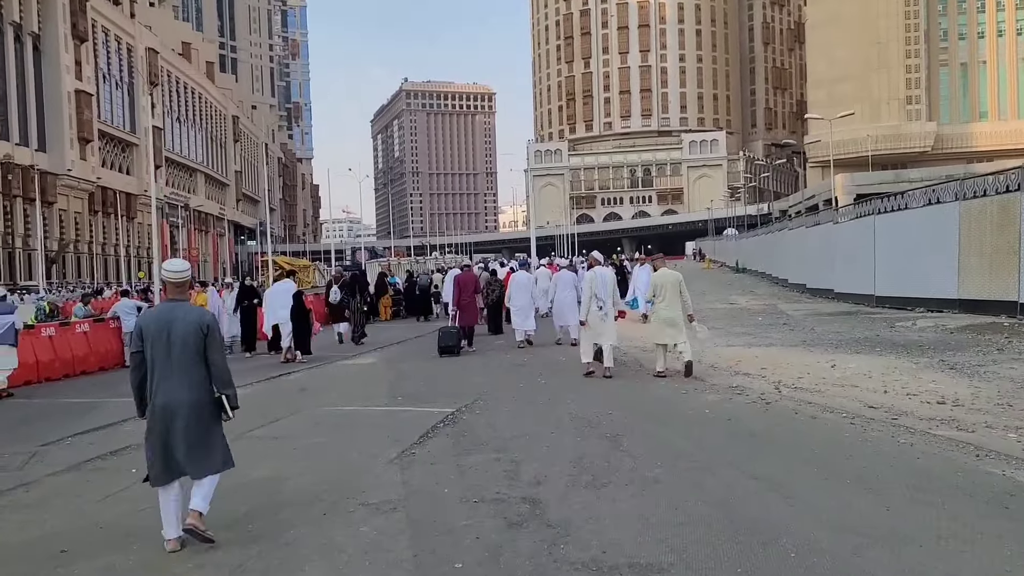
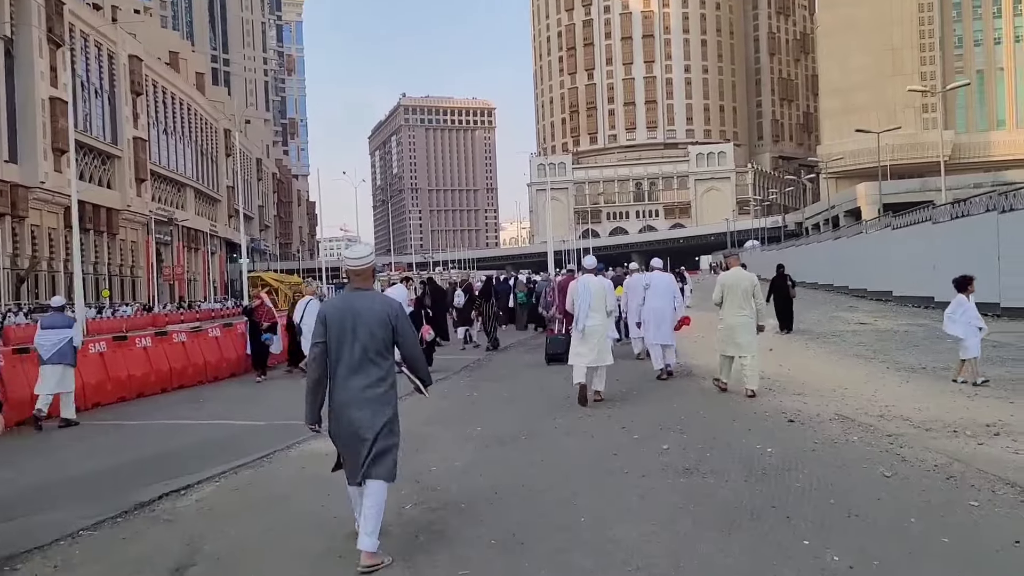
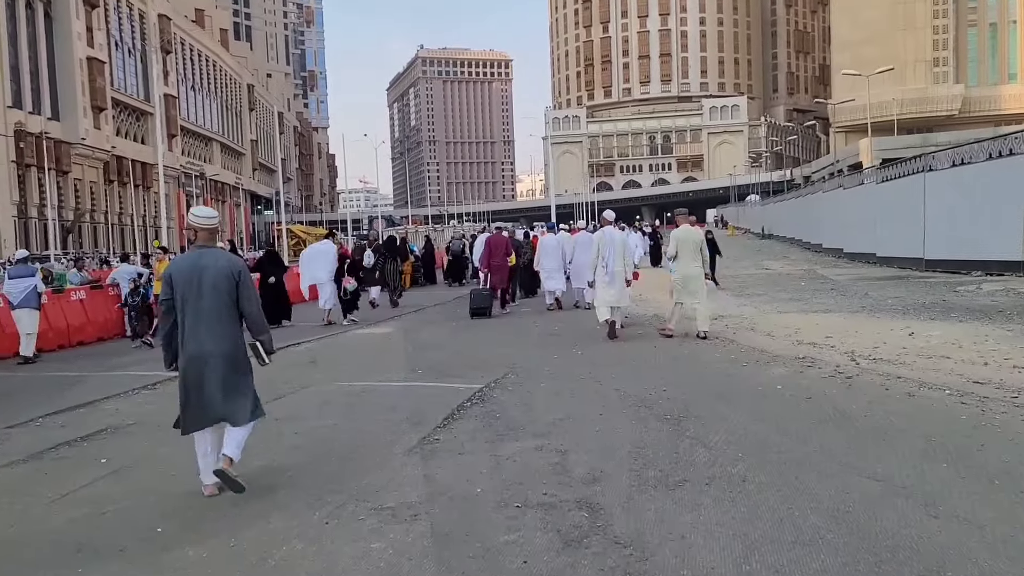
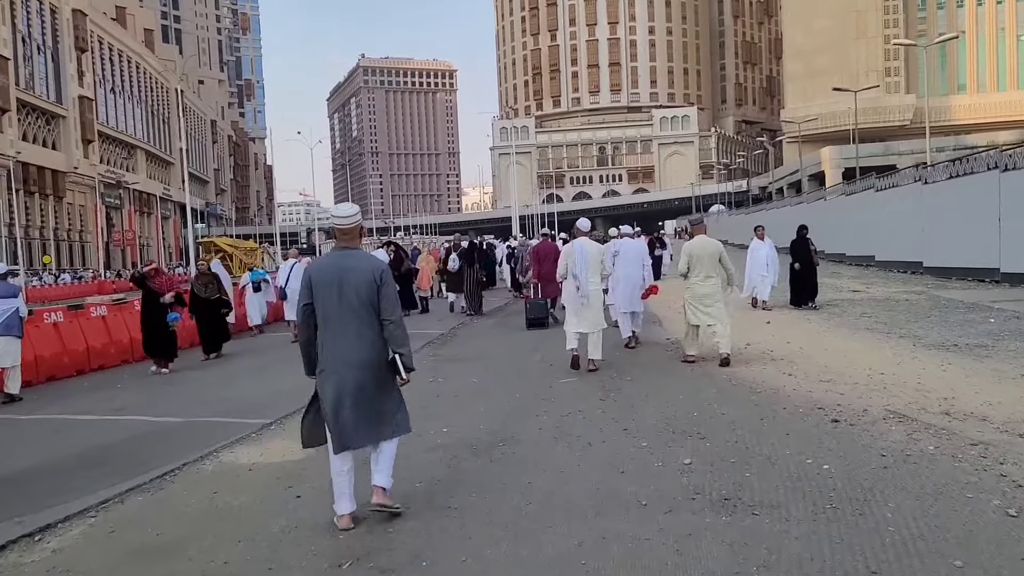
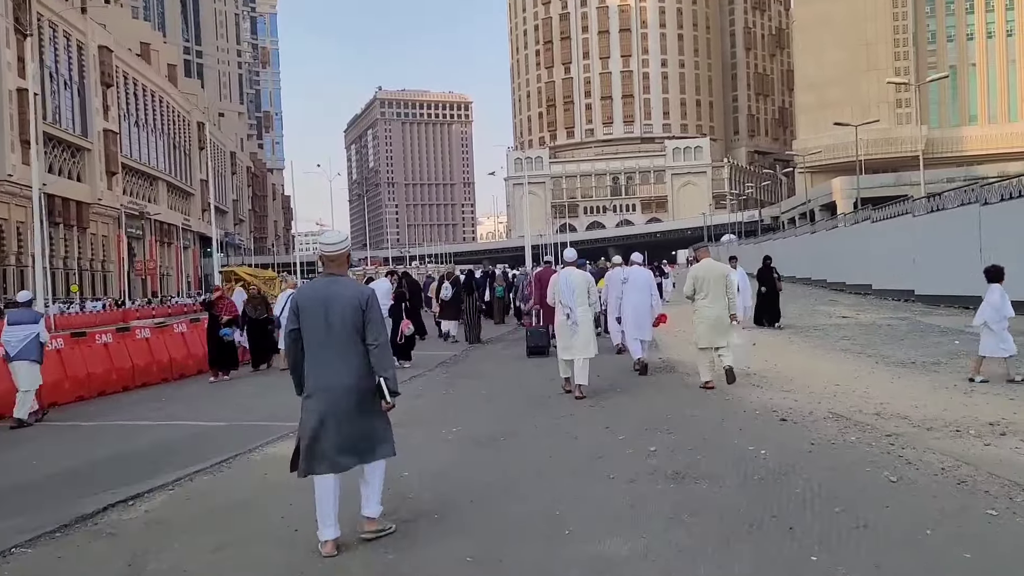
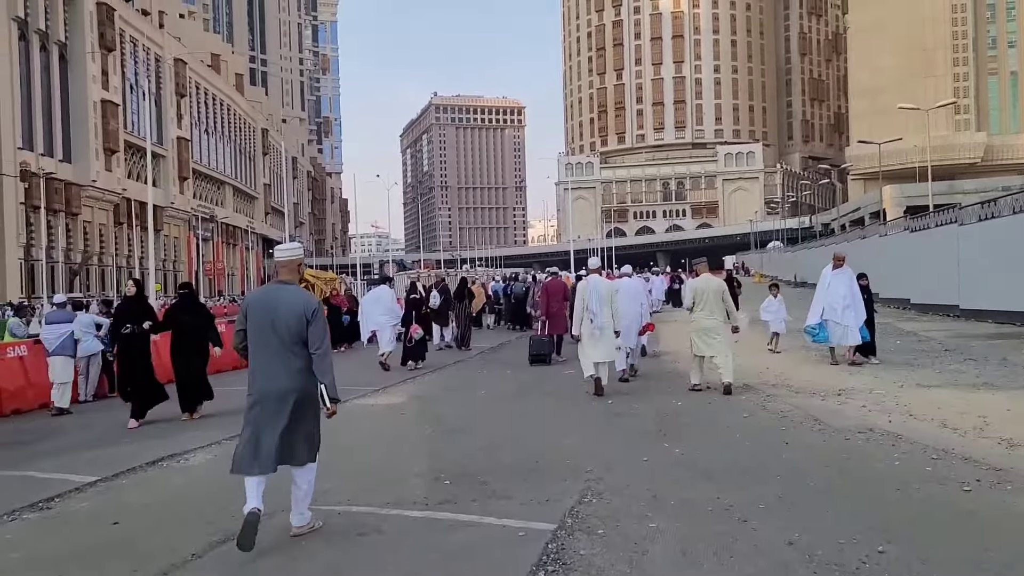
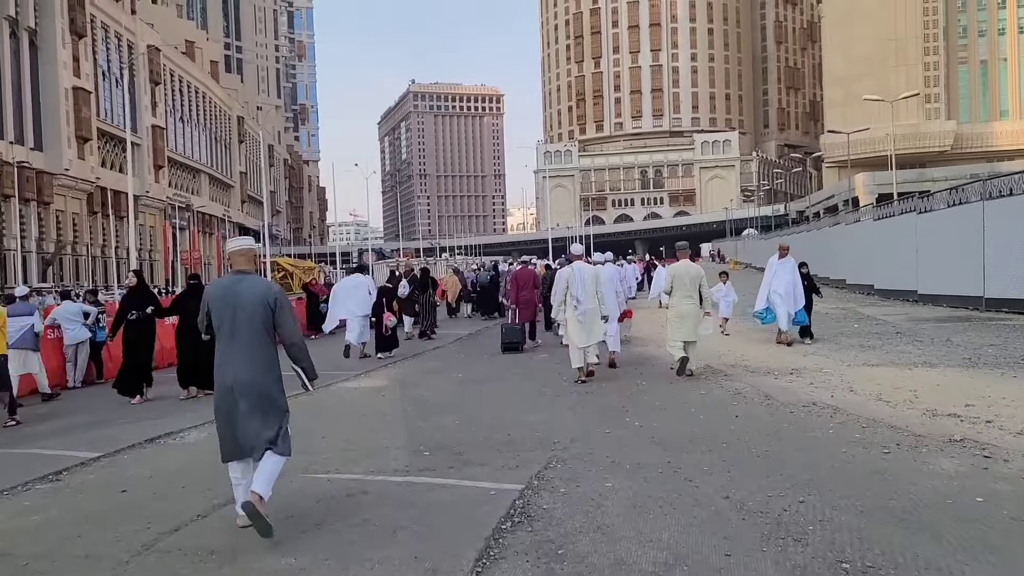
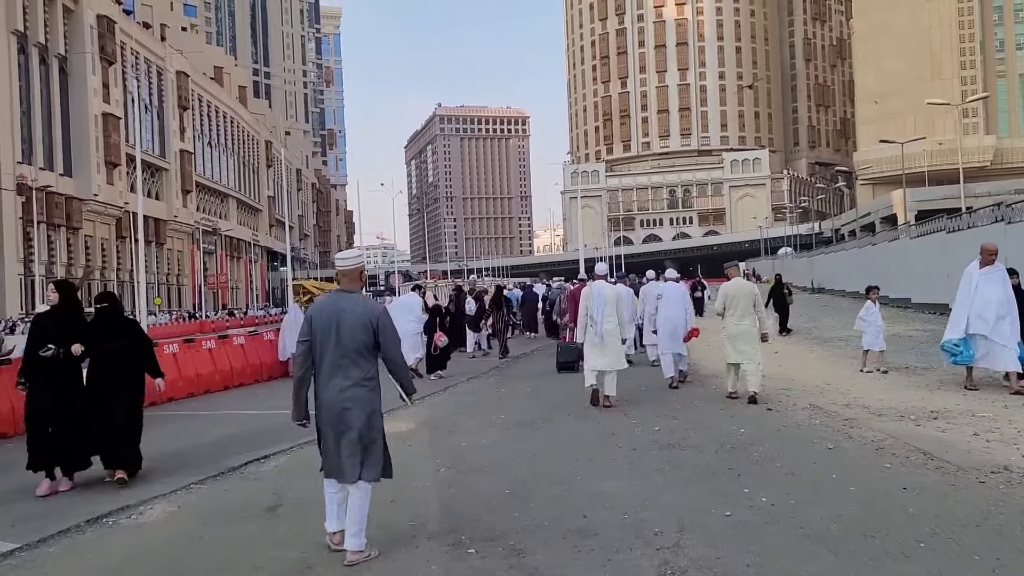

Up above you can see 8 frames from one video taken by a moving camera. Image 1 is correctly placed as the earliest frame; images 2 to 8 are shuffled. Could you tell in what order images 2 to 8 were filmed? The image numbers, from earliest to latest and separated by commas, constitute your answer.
3, 7, 6, 8, 2, 5, 4
